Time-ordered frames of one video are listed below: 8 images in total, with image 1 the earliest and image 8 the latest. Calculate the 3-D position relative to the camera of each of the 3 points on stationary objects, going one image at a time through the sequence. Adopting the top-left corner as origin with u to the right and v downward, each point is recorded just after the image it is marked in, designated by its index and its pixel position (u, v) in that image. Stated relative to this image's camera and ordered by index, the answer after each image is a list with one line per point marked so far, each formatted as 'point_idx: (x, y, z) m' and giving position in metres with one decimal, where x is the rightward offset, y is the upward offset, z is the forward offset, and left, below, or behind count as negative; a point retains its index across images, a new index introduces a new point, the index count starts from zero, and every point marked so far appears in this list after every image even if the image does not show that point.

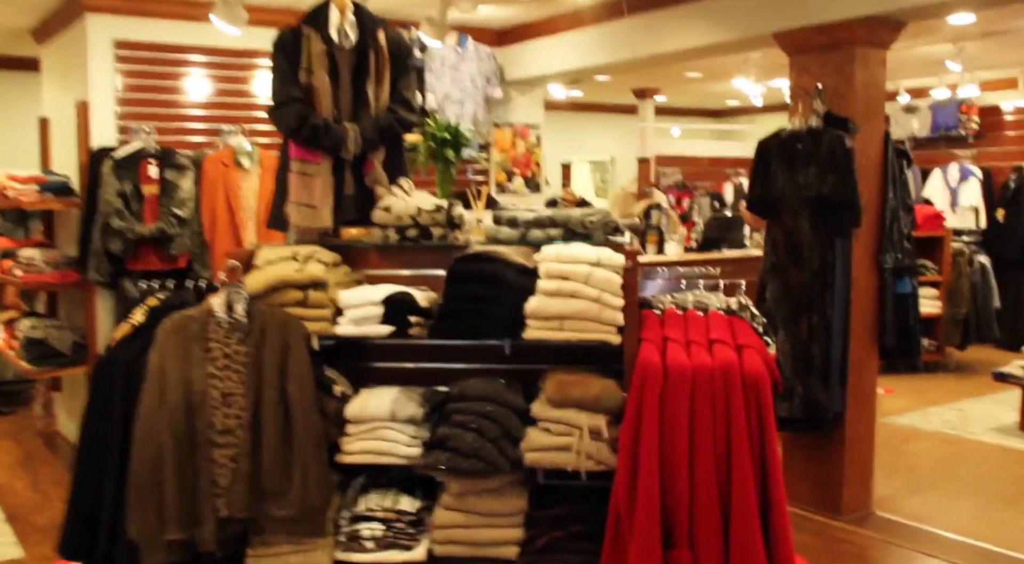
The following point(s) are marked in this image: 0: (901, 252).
0: (+1.7, +0.1, +3.8) m
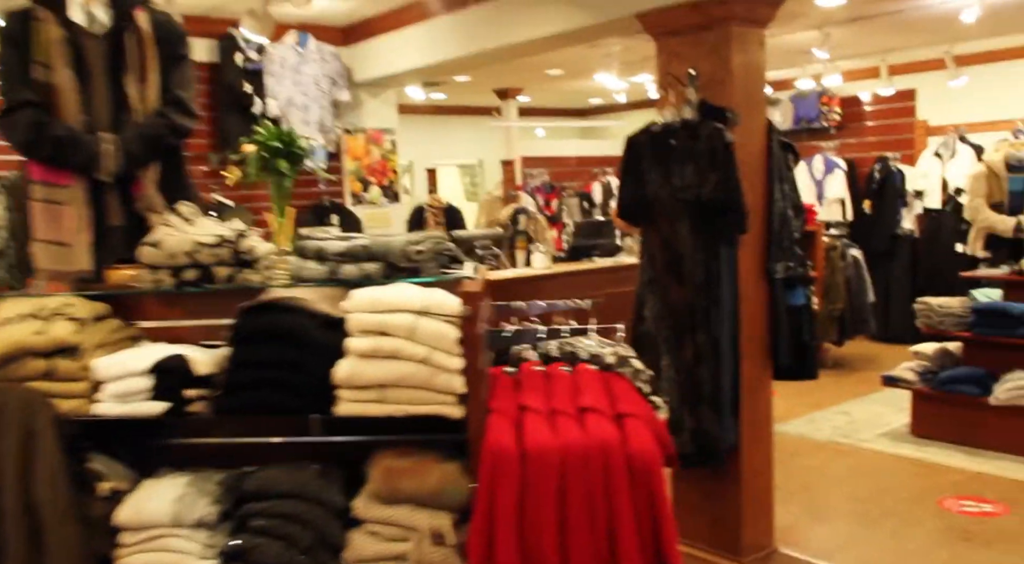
0: (+1.0, +0.1, +3.4) m
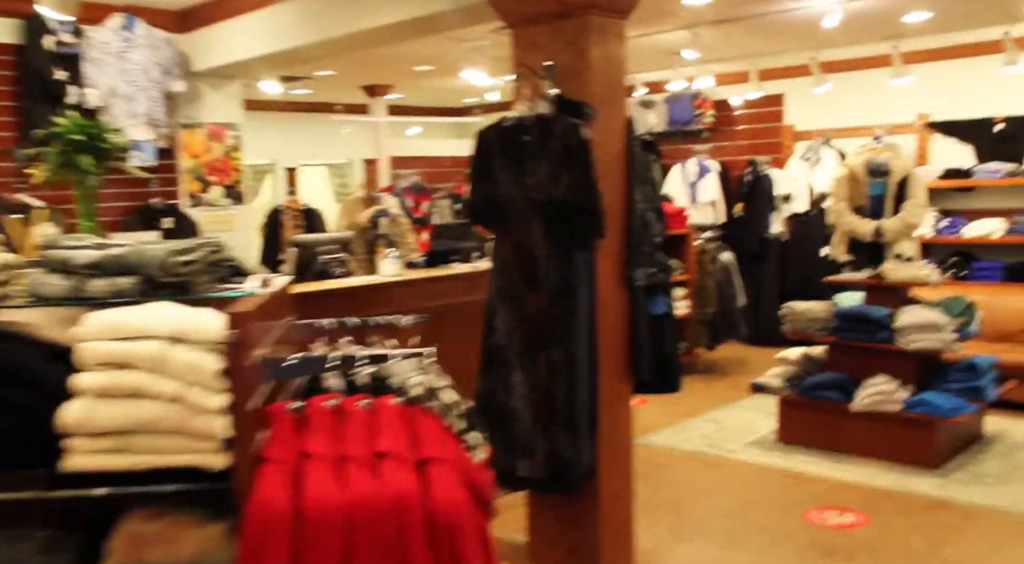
0: (+0.5, +0.1, +3.2) m
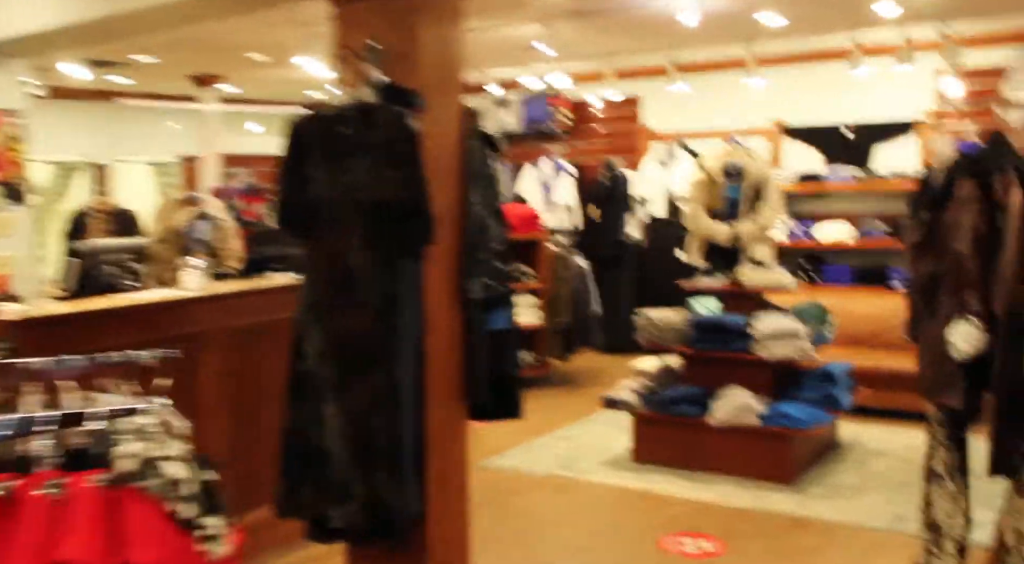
0: (-0.1, 0.0, +2.8) m
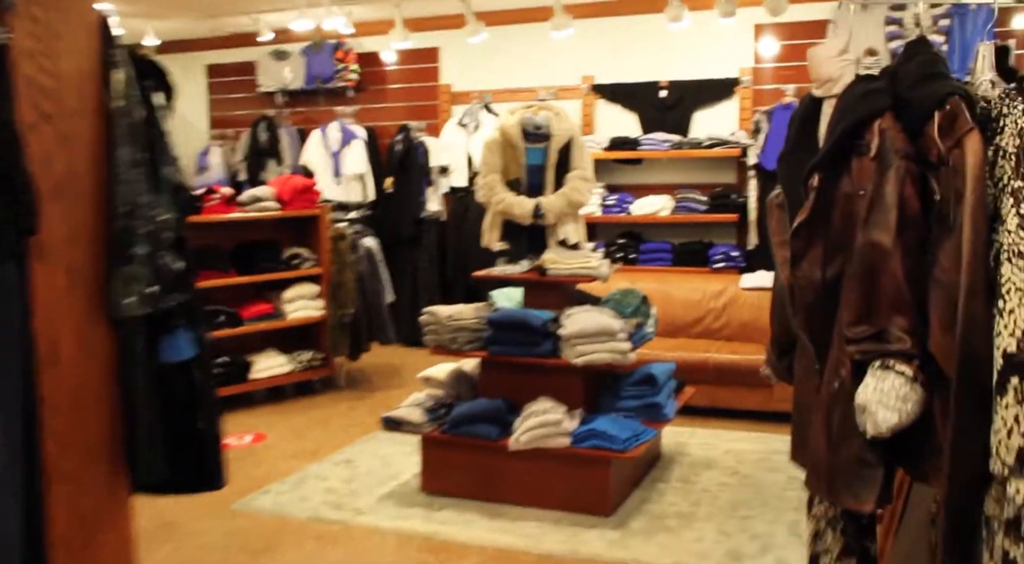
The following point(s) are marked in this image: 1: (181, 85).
0: (-0.7, 0.0, +1.9) m
1: (-2.7, +1.6, +7.3) m
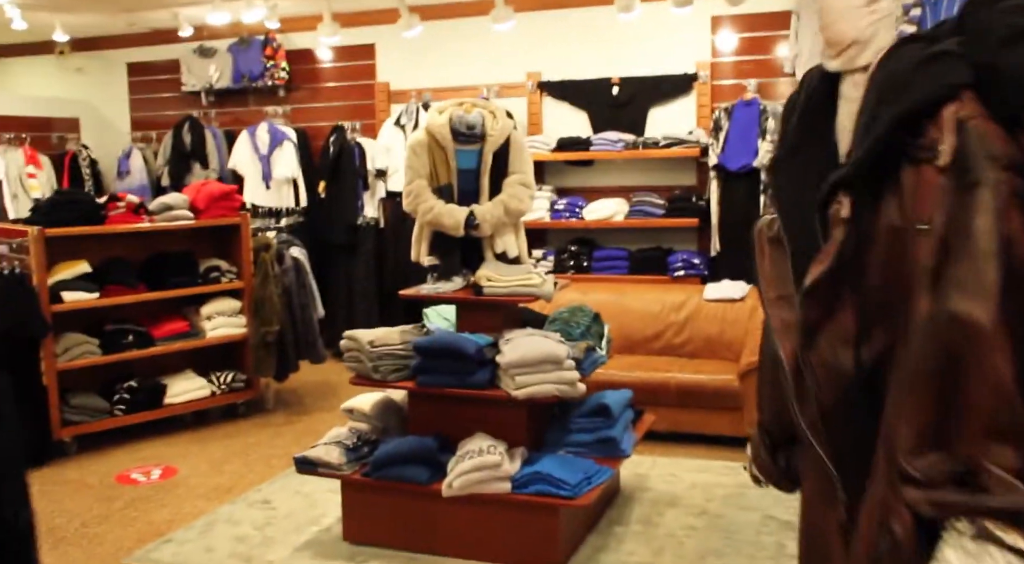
0: (-0.9, -0.1, +1.4) m
1: (-3.1, +1.5, +6.7) m
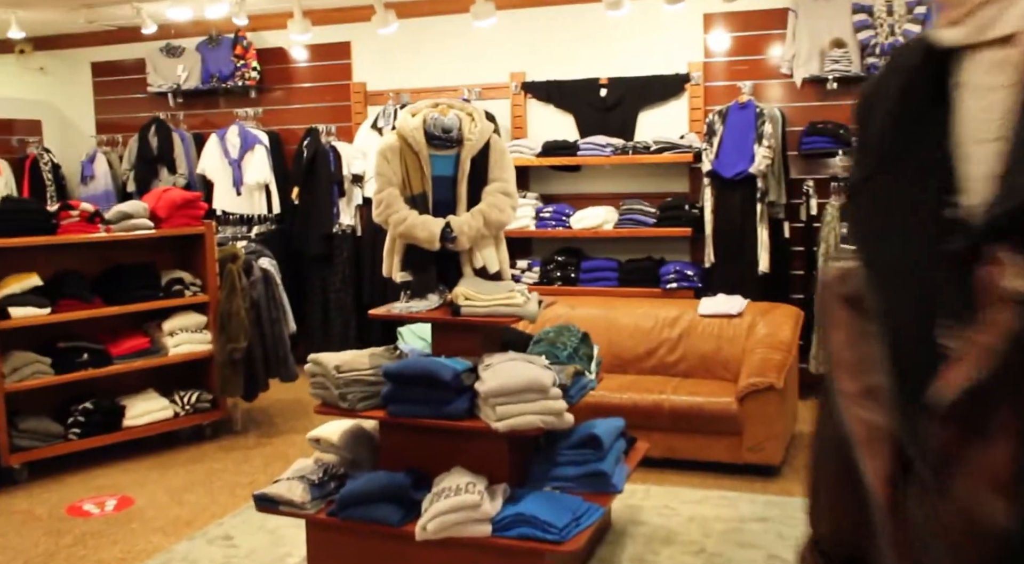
0: (-0.9, -0.1, +1.1) m
1: (-3.2, +1.4, +6.4) m
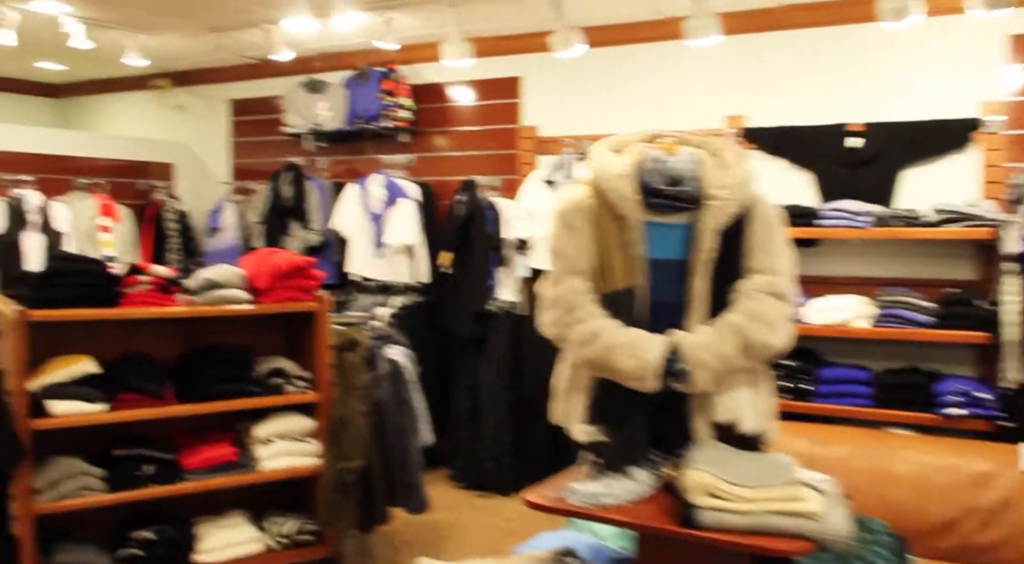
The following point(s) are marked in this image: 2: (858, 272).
0: (-0.7, -0.3, 0.0) m
1: (-2.0, +1.0, +5.7) m
2: (+1.5, 0.0, +3.9) m
